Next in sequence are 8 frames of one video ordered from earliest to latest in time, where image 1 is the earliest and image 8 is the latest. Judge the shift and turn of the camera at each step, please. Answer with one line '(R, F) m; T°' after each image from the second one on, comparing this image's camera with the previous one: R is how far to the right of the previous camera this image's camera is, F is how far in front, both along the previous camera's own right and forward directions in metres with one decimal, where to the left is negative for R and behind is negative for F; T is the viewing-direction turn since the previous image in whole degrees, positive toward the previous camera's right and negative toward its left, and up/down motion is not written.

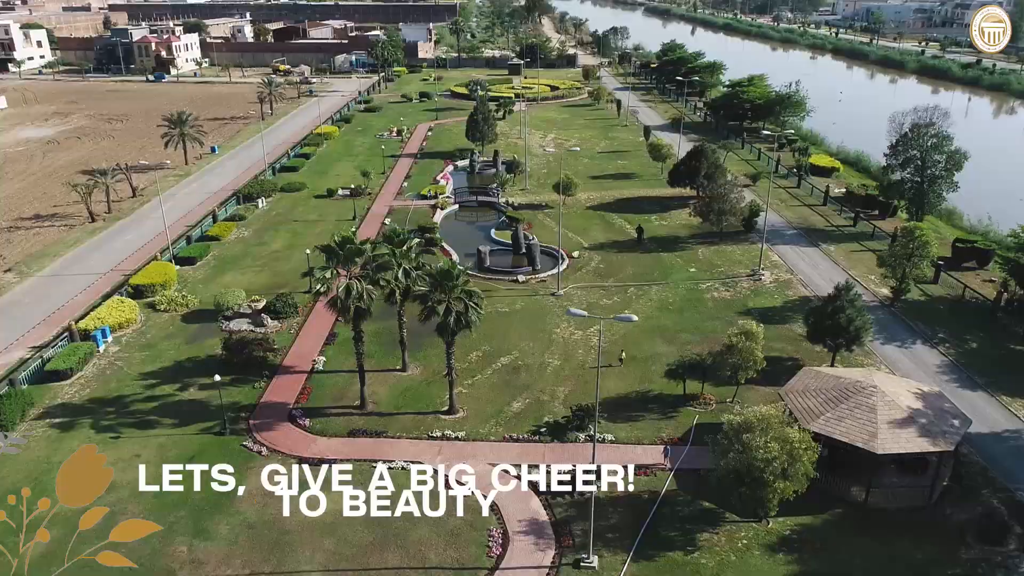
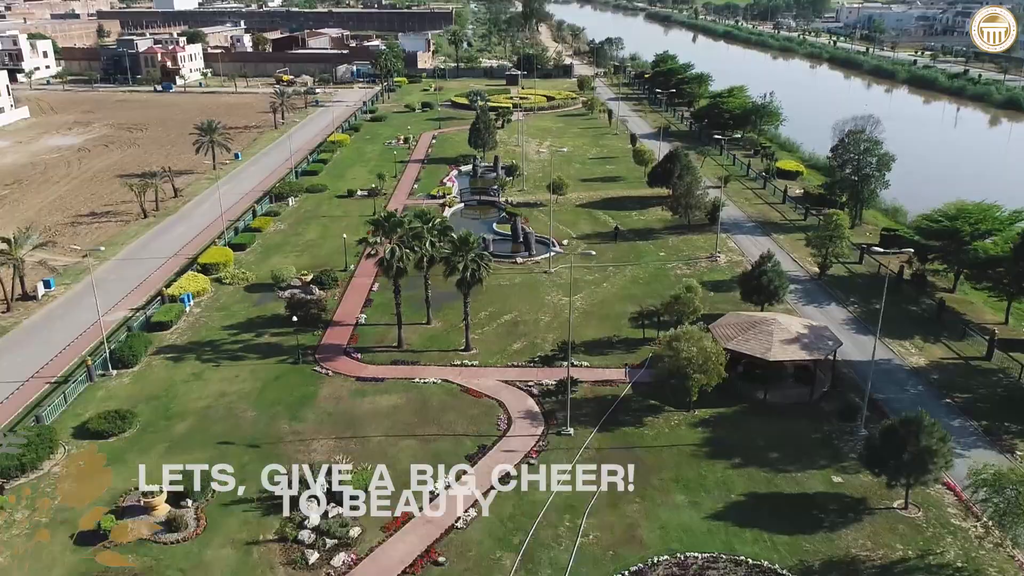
(-0.2, -7.1) m; 0°
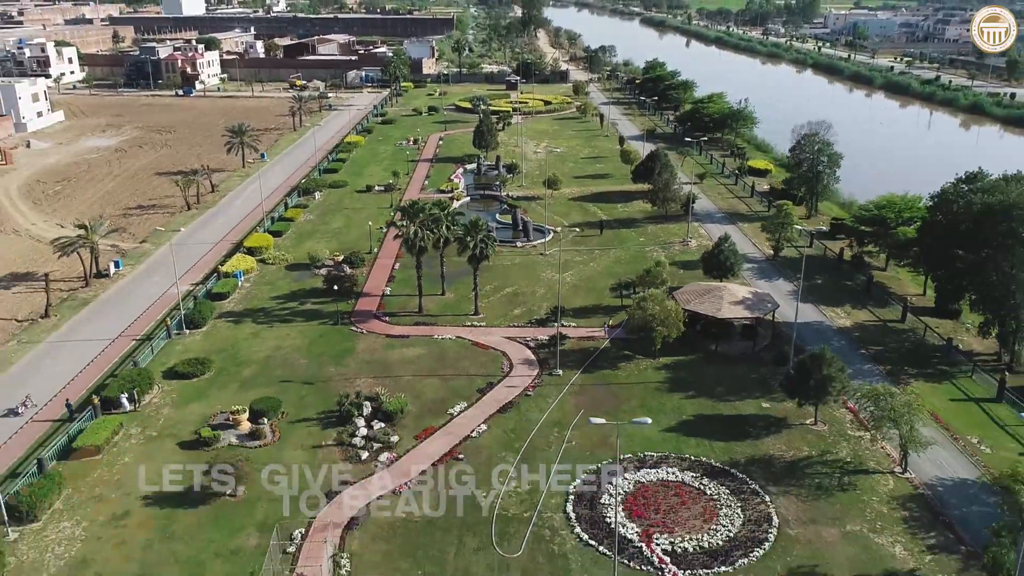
(-0.1, -6.1) m; 0°
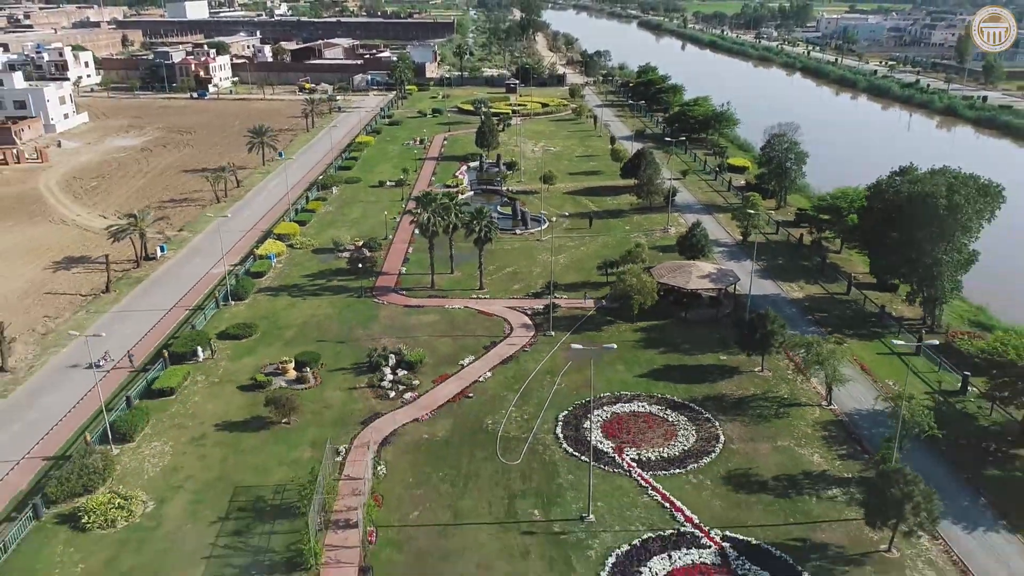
(0.0, -5.4) m; 0°
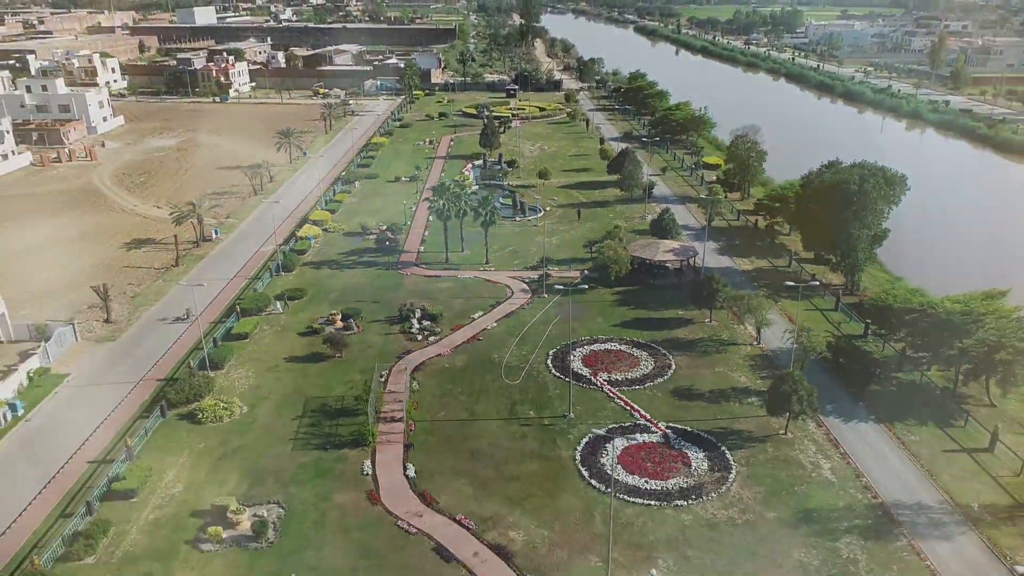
(-0.1, -8.3) m; 0°
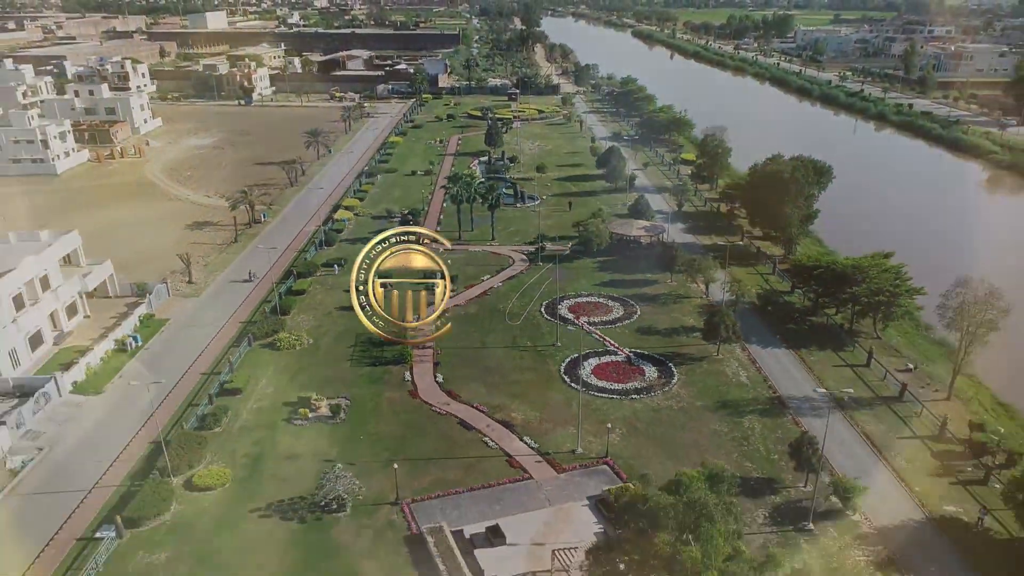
(0.0, -10.2) m; 0°
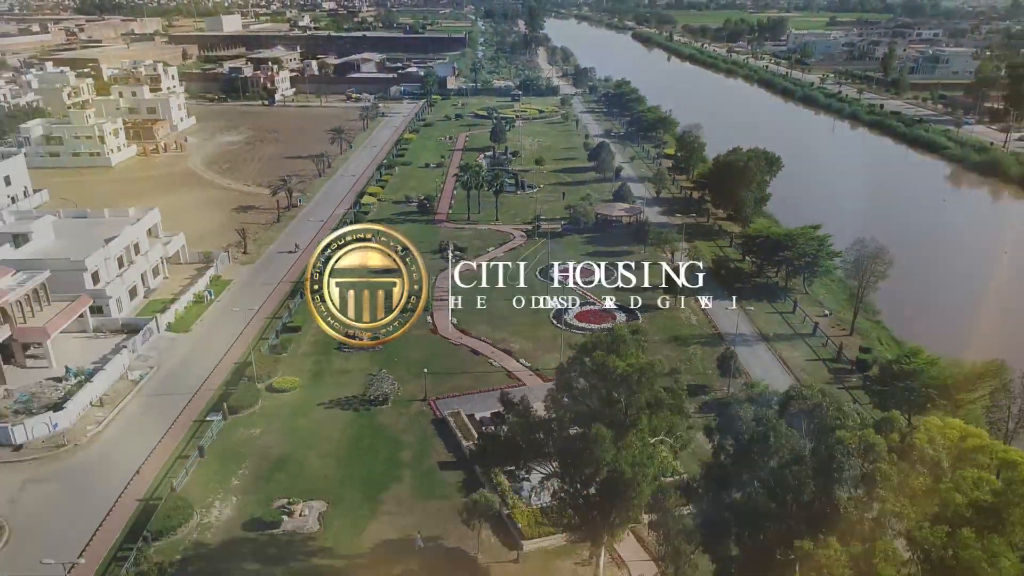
(+0.2, -10.3) m; 0°
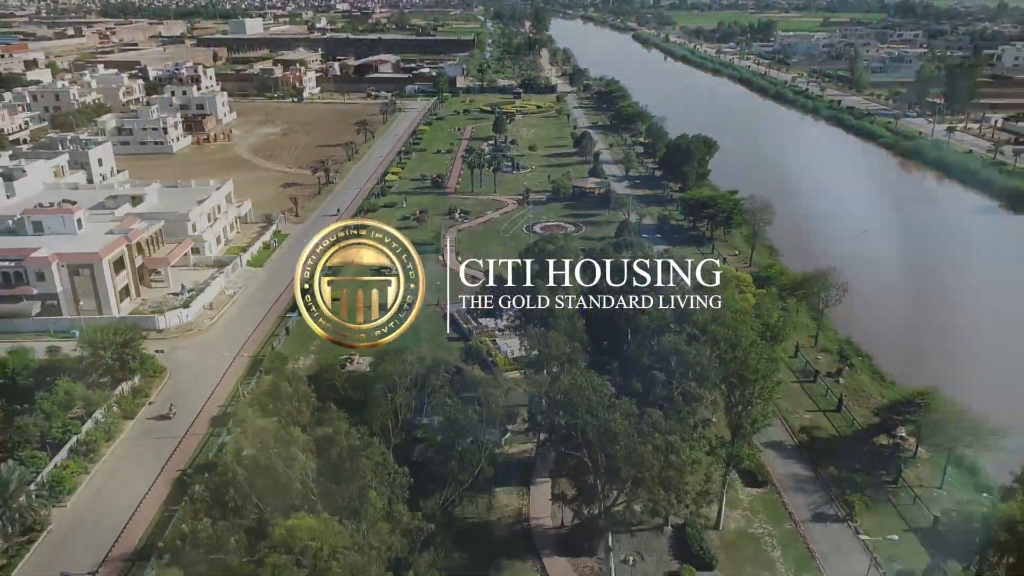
(+1.1, -16.9) m; -1°
